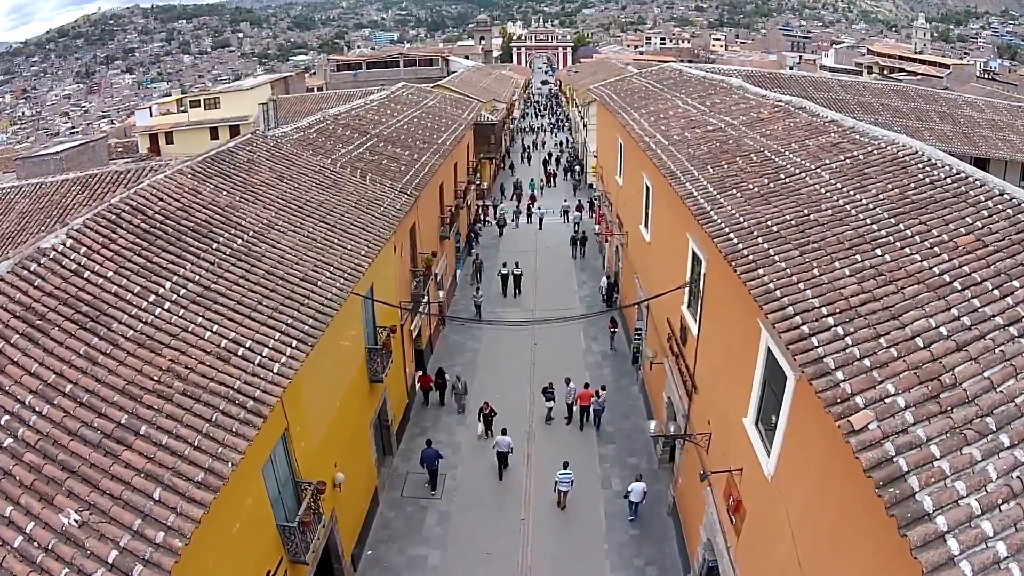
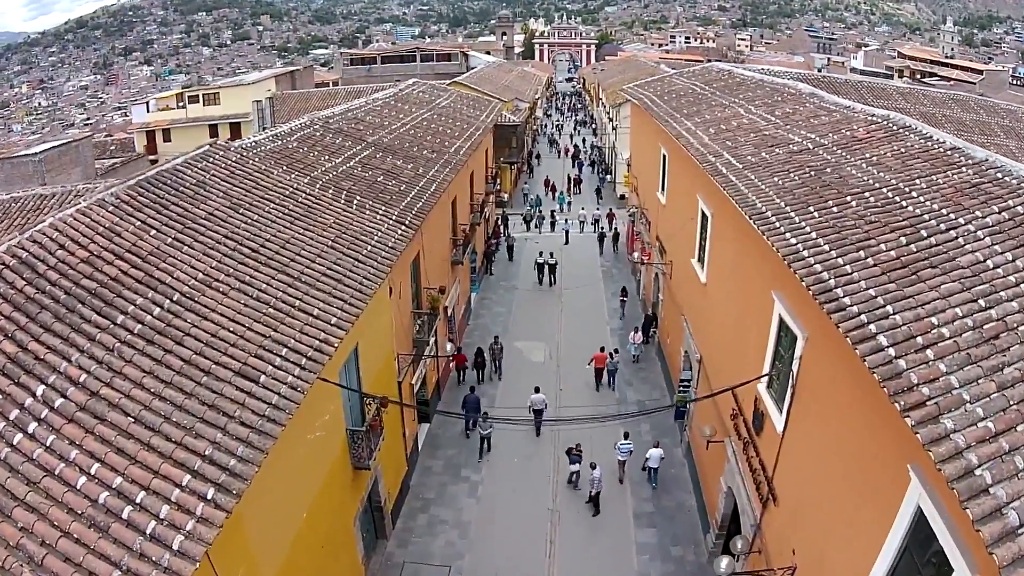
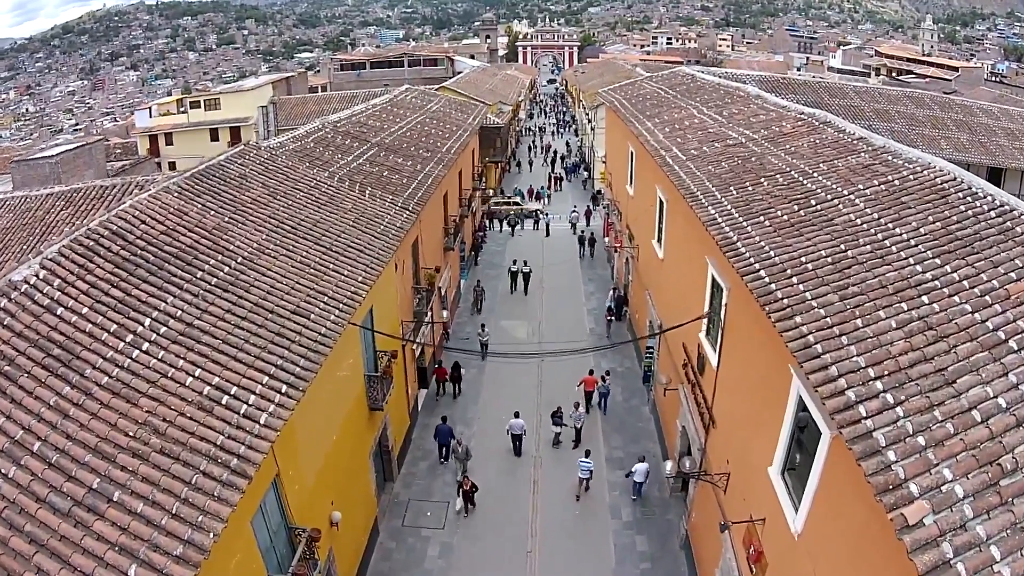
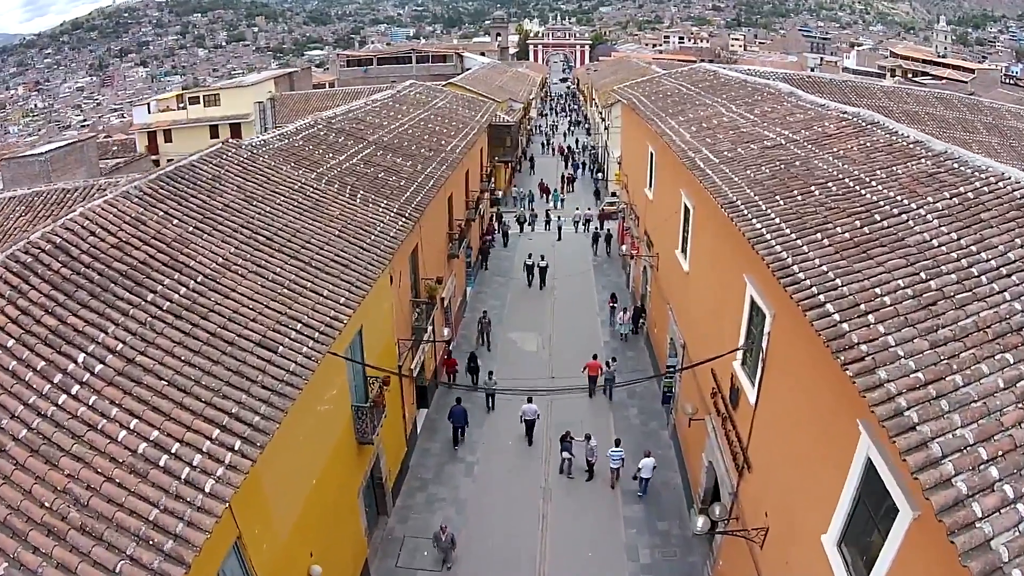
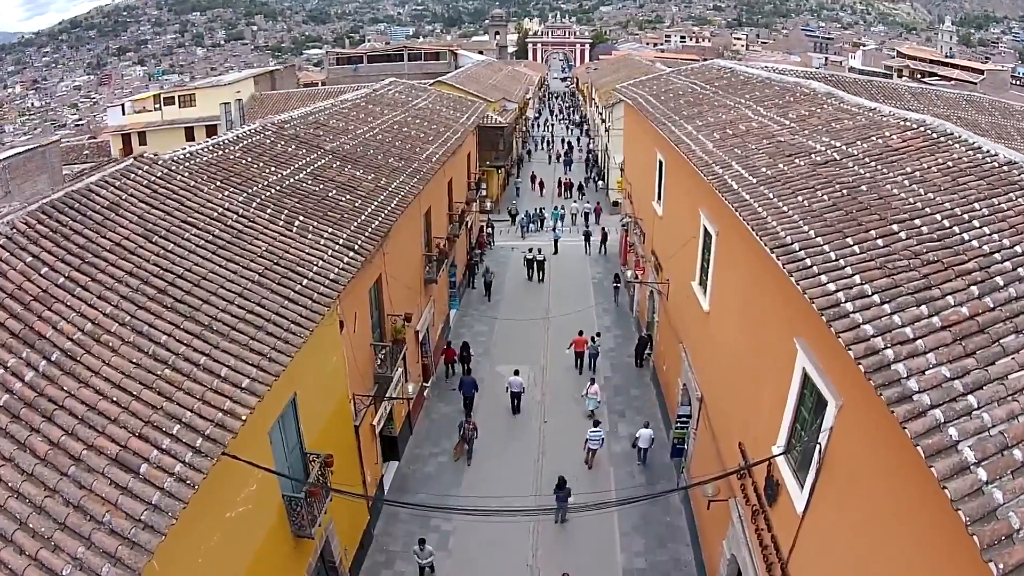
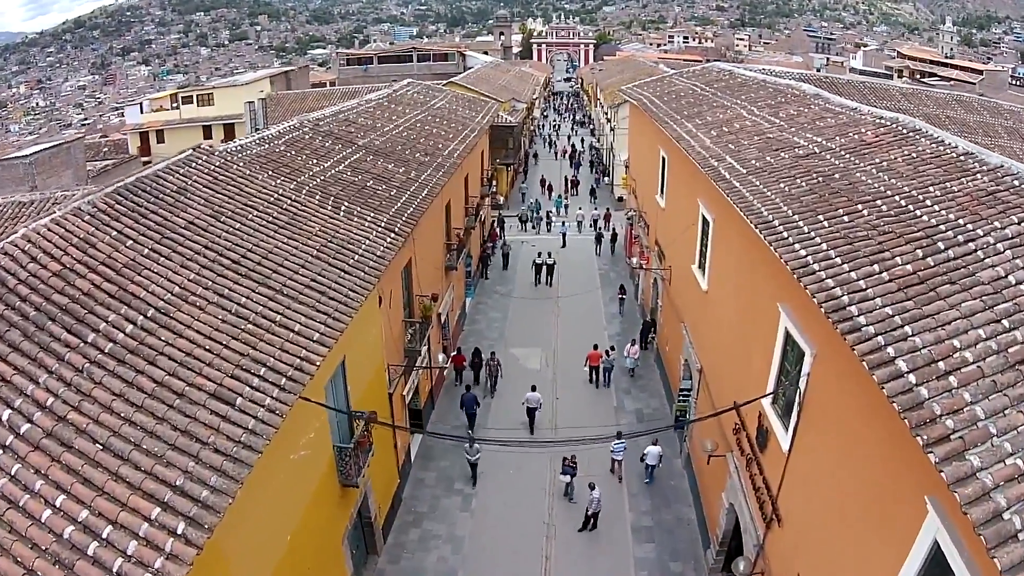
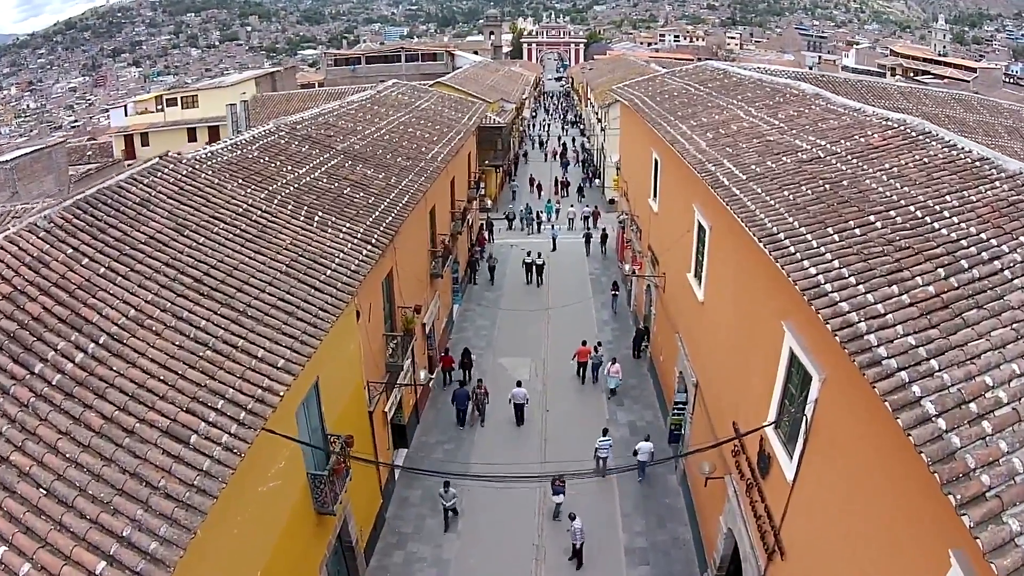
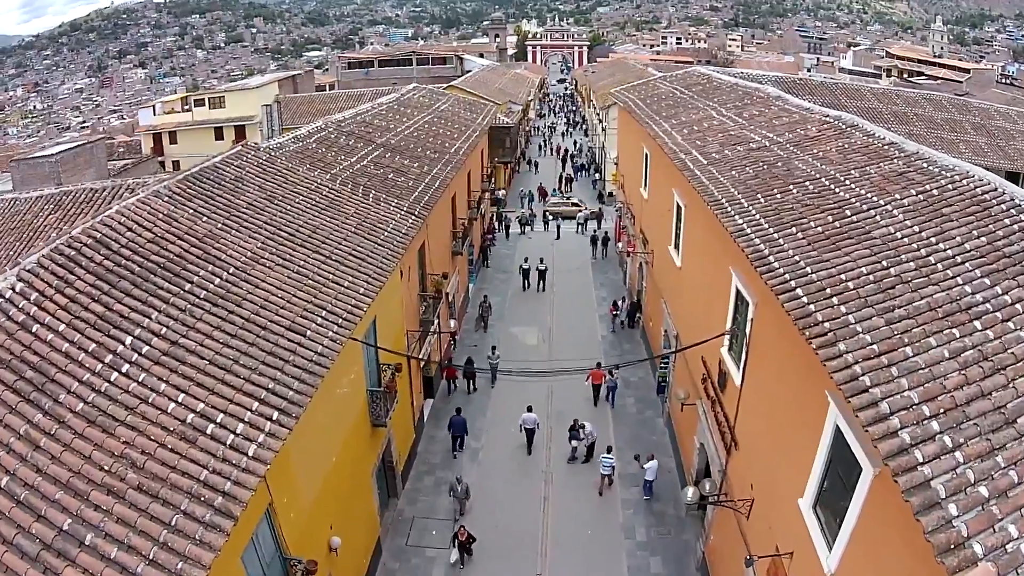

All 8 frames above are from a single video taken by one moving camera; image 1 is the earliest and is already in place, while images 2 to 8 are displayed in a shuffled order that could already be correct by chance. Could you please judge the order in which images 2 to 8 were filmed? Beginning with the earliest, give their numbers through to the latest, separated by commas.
3, 8, 4, 2, 6, 7, 5
